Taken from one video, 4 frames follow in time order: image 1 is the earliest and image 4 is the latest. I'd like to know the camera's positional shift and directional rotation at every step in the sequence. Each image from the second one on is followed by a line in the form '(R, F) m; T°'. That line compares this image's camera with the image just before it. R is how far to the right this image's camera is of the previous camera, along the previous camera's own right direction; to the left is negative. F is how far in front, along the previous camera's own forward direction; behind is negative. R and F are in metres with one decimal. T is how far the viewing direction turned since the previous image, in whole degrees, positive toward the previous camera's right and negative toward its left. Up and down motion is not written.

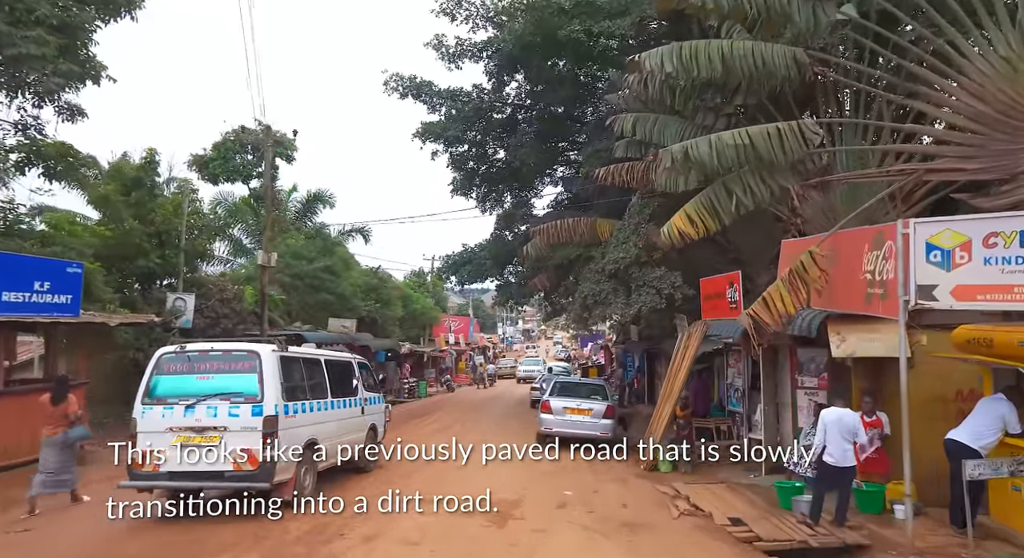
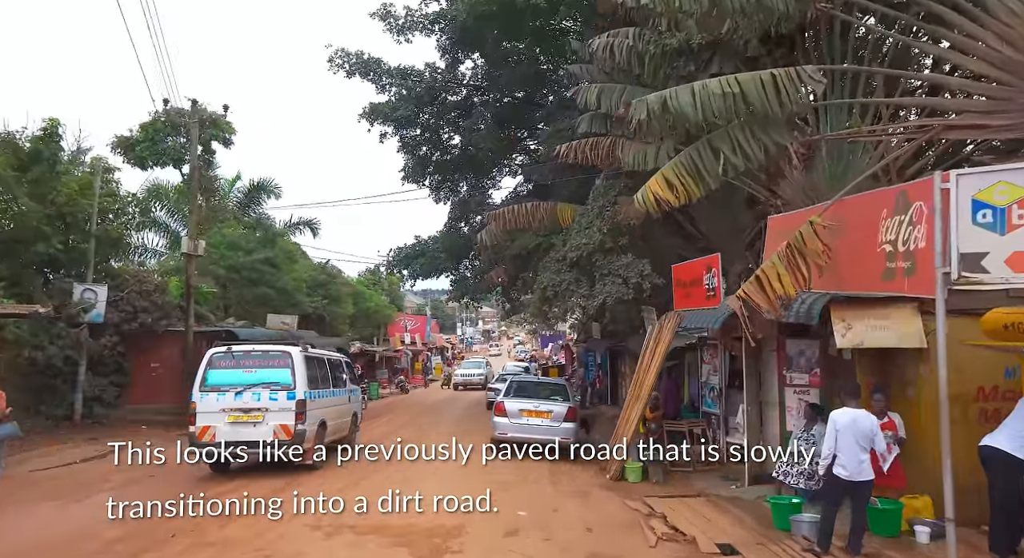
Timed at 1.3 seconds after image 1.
(+0.2, +1.4) m; +3°
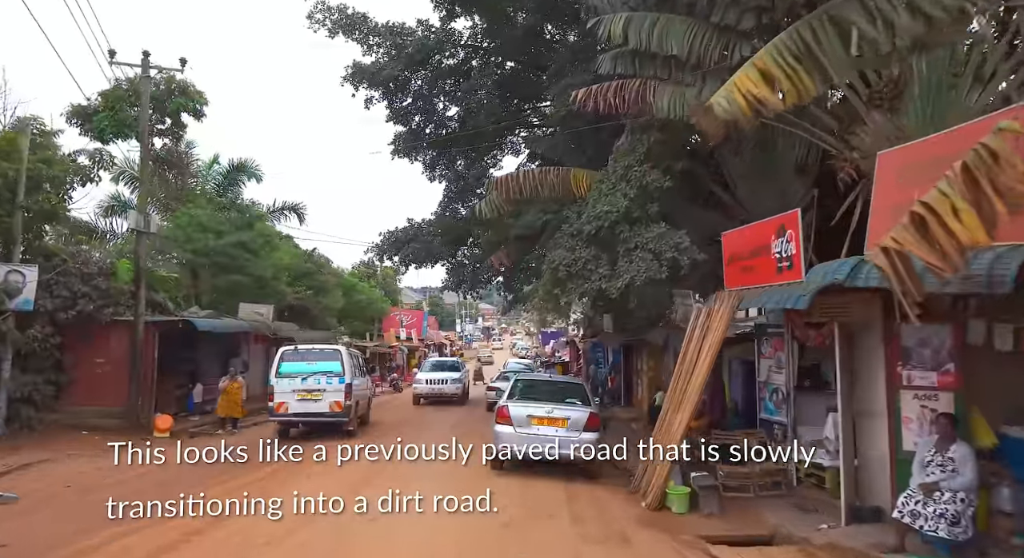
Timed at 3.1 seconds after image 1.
(-0.1, +2.3) m; 0°
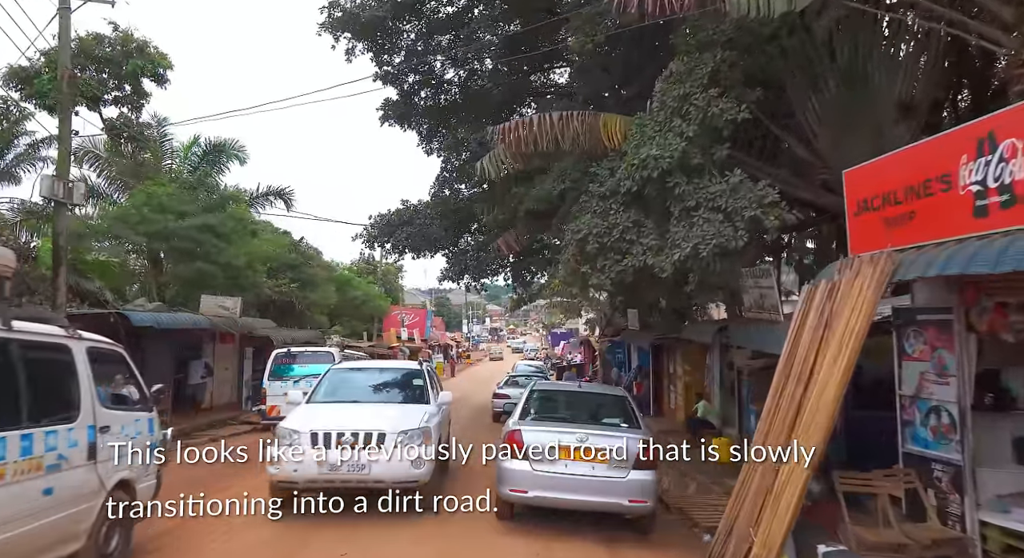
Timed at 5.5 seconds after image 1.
(-0.1, +2.9) m; -1°
